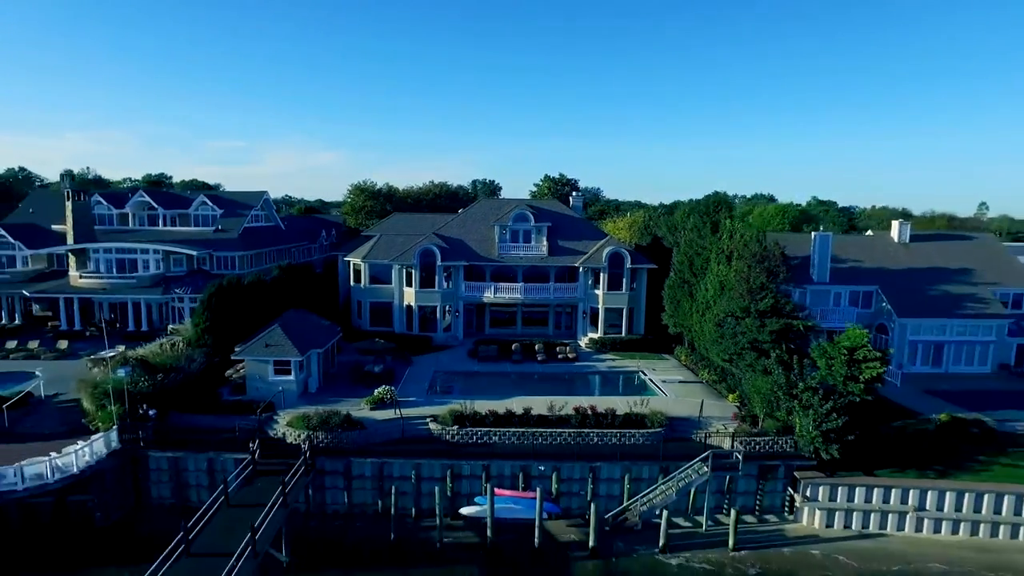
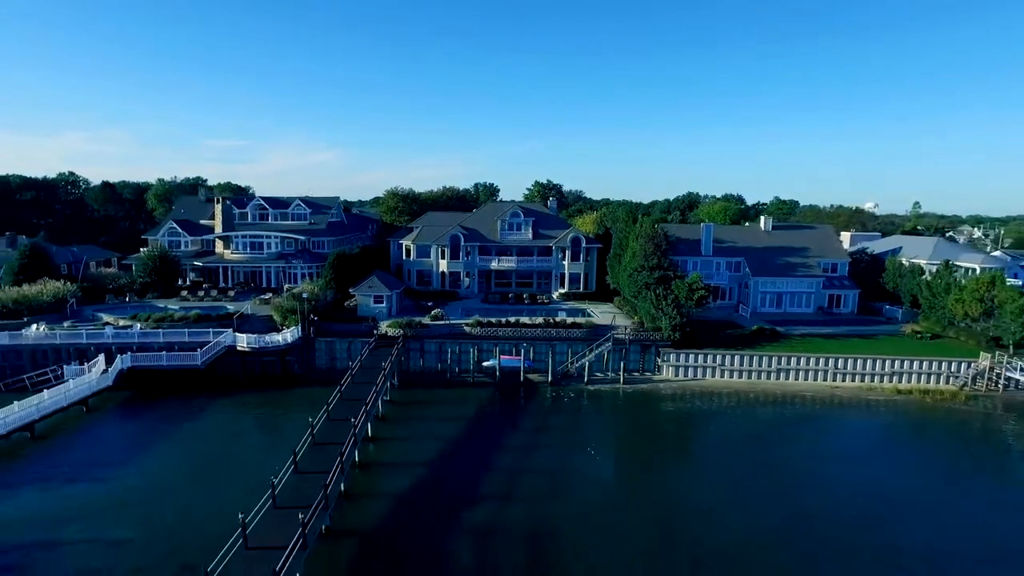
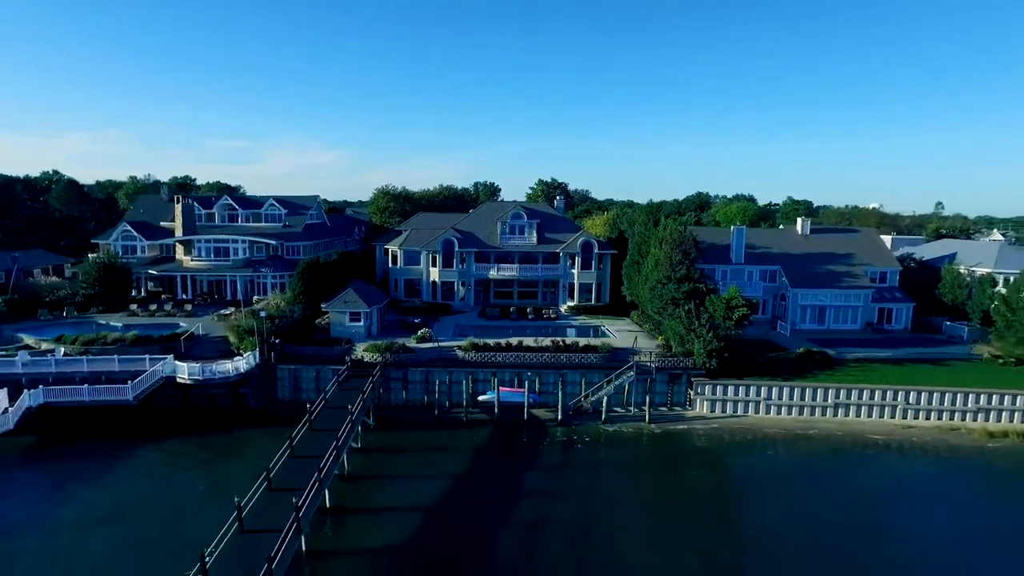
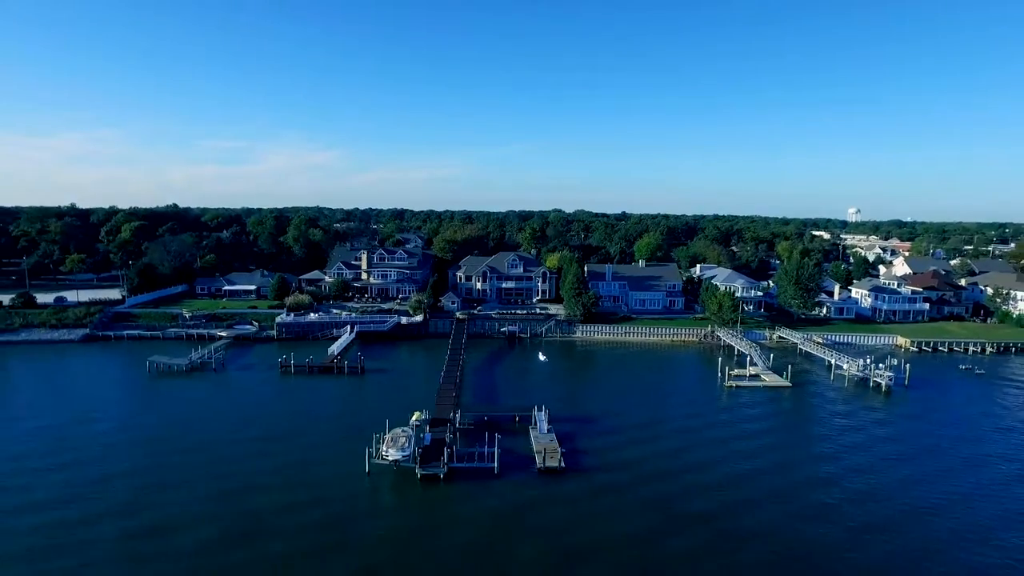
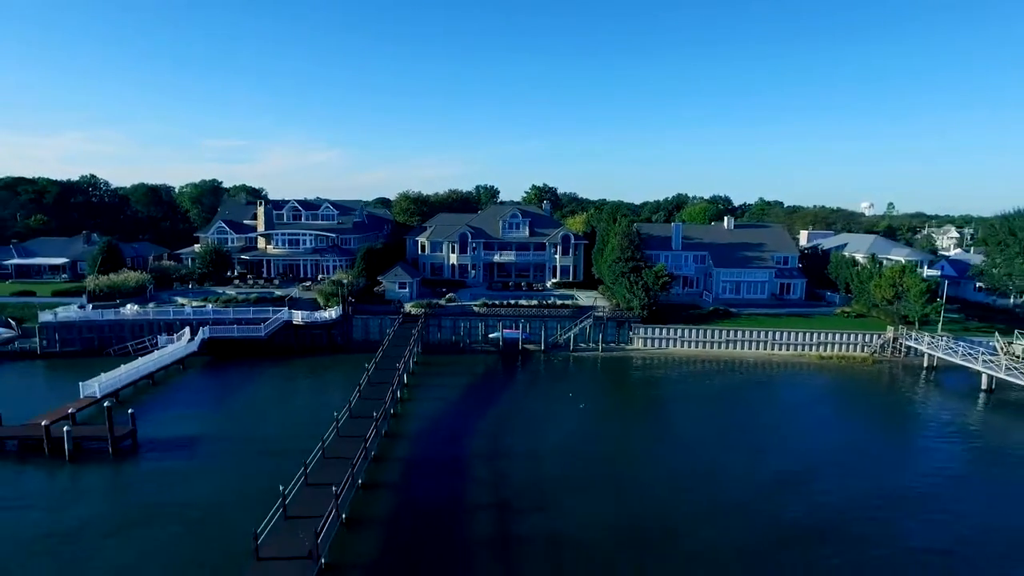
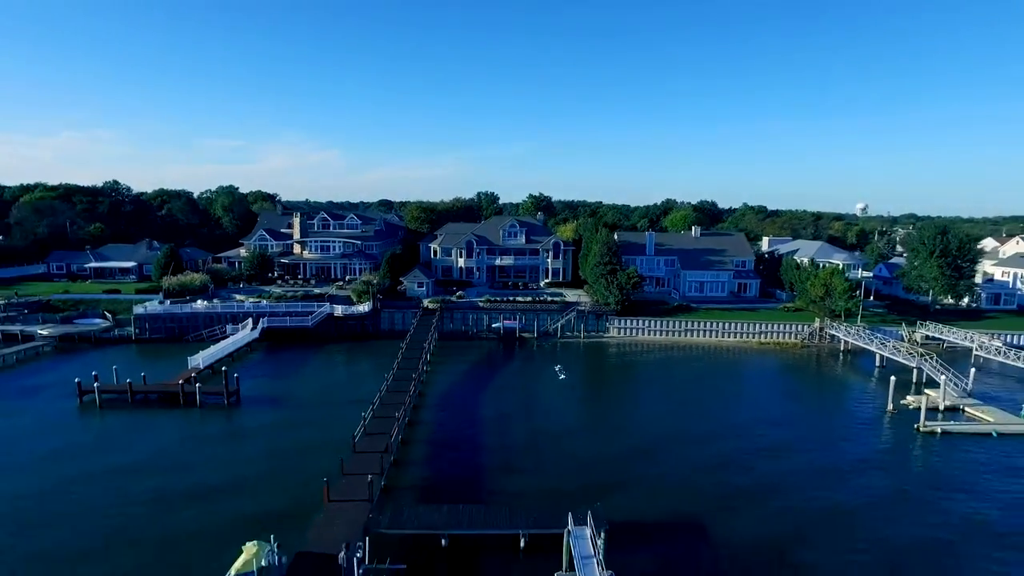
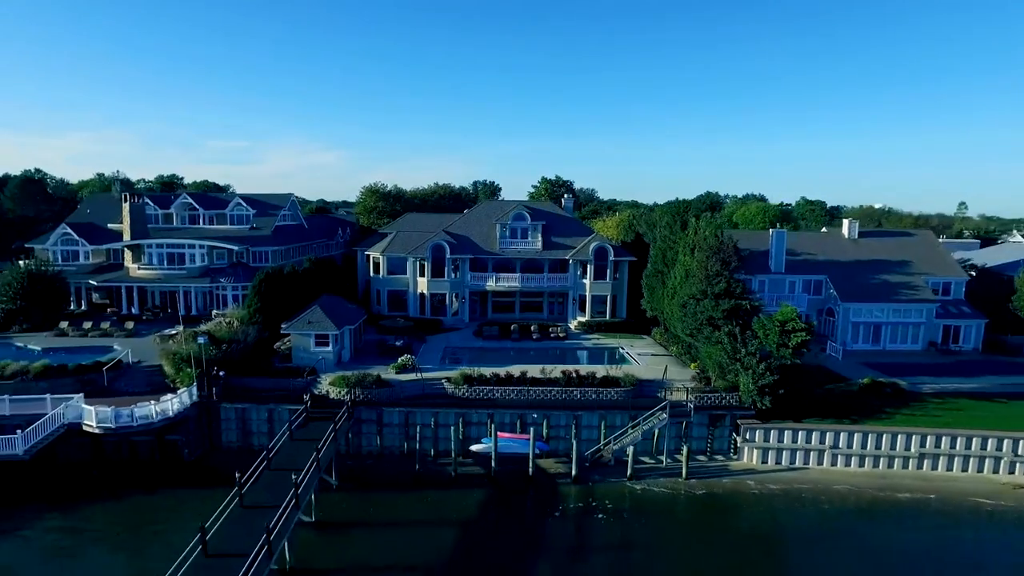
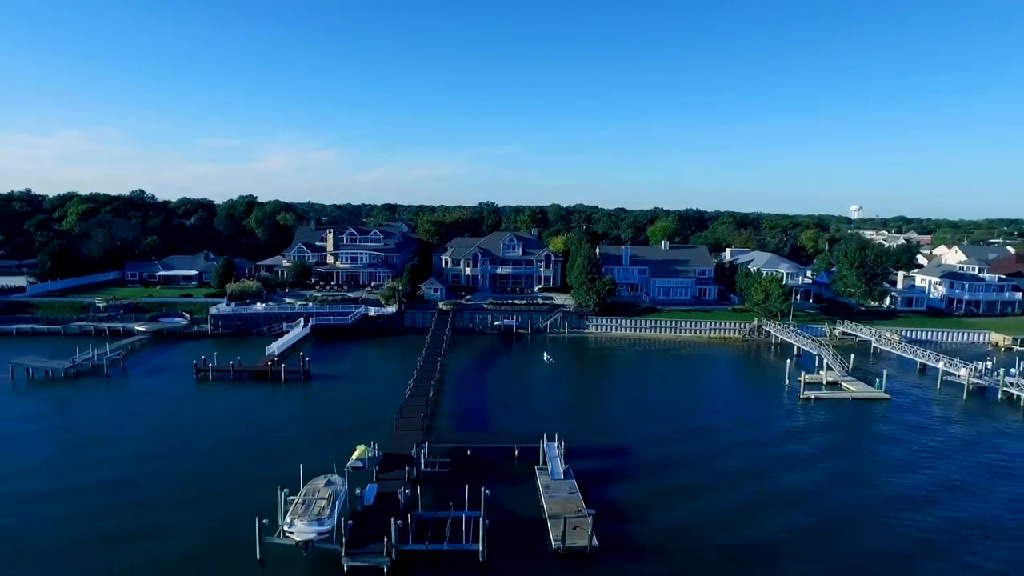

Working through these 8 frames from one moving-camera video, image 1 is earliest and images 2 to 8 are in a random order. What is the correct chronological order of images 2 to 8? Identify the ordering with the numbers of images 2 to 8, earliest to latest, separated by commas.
7, 3, 2, 5, 6, 8, 4
